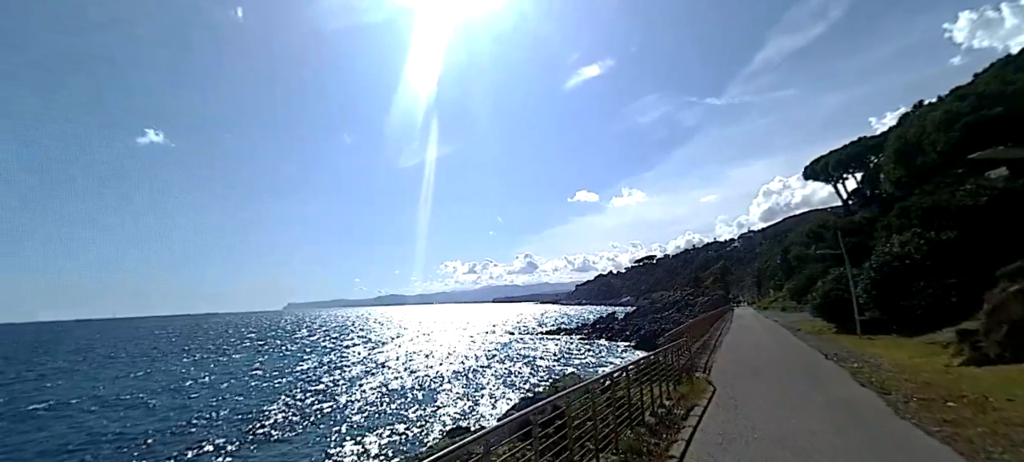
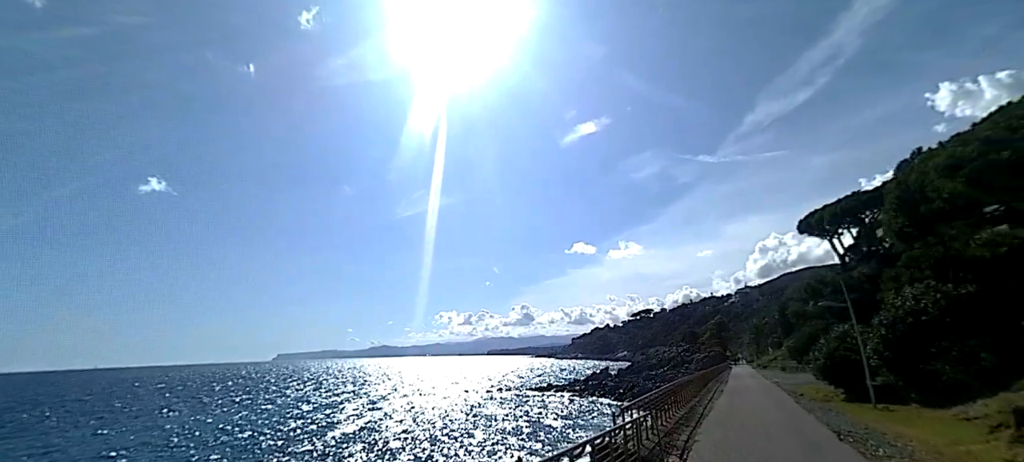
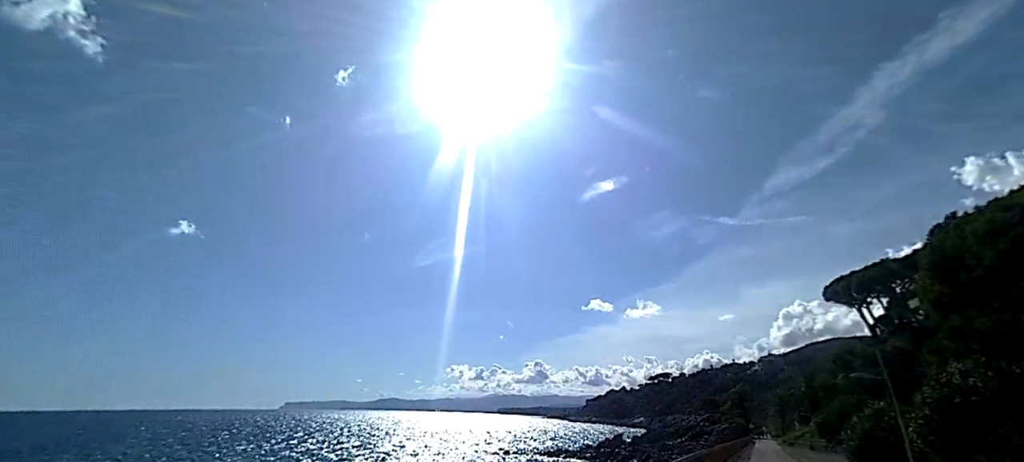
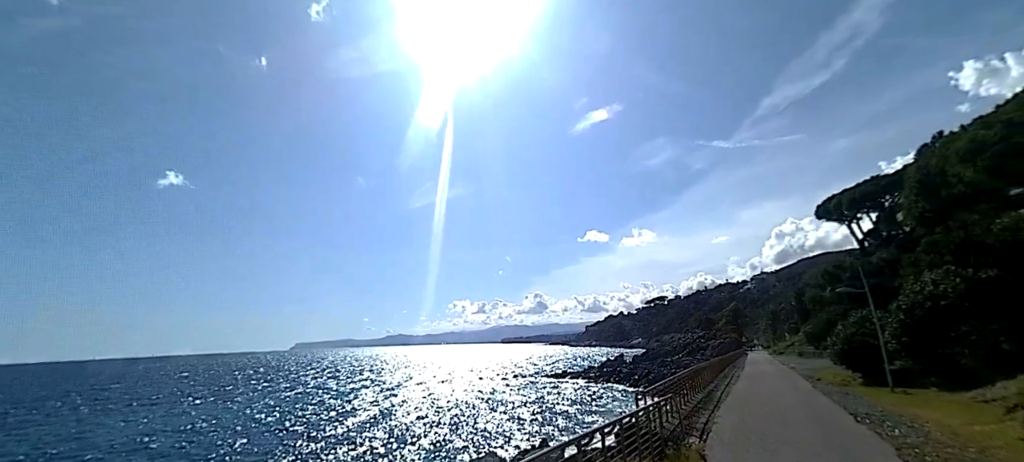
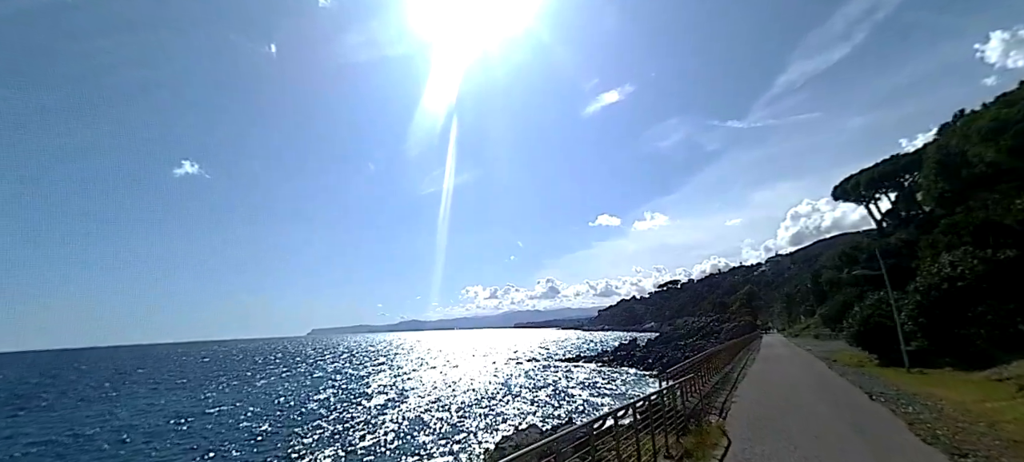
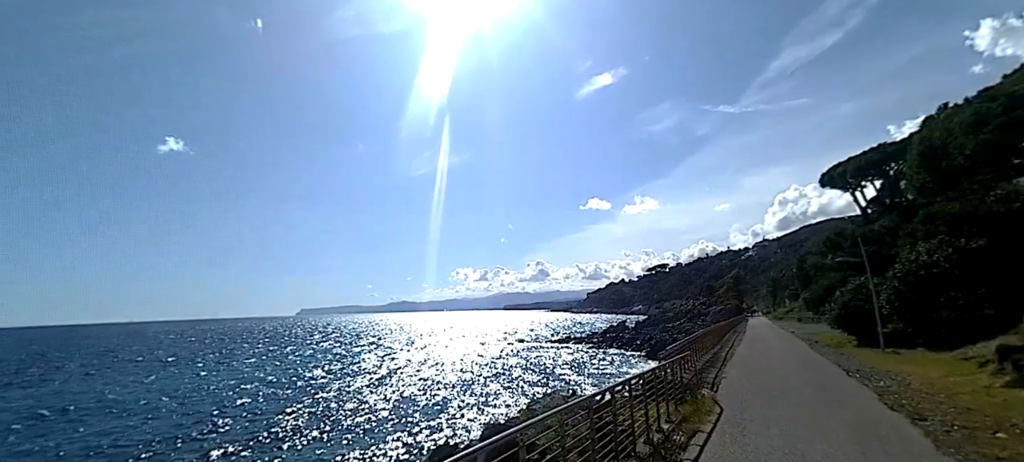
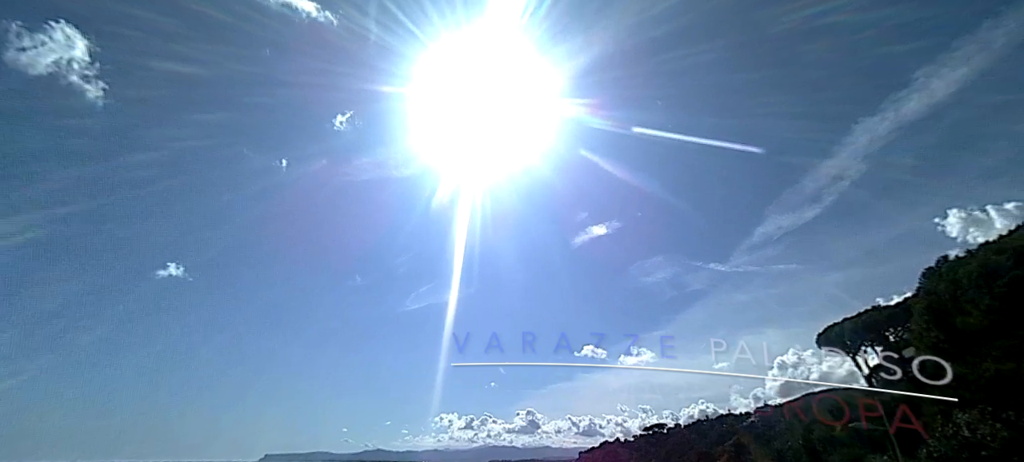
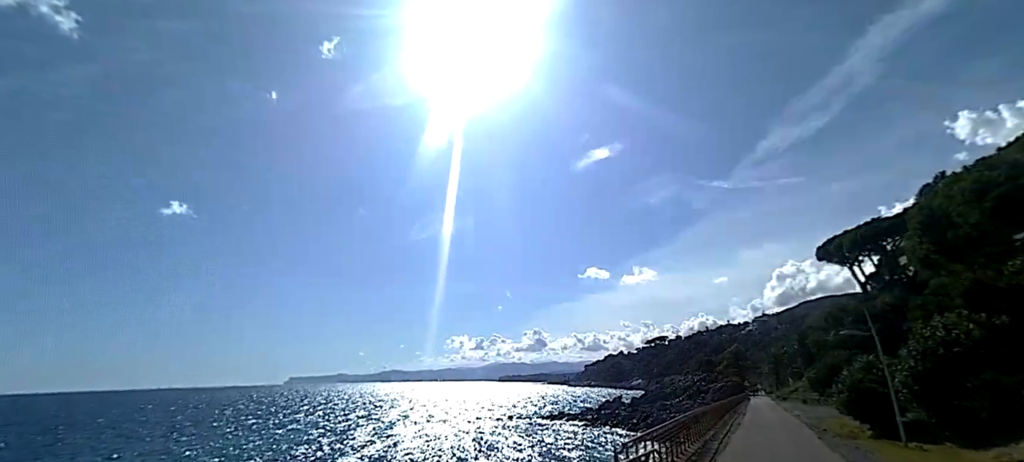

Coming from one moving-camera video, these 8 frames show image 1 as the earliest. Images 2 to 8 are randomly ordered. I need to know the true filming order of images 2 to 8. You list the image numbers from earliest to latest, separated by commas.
6, 5, 4, 2, 8, 3, 7
